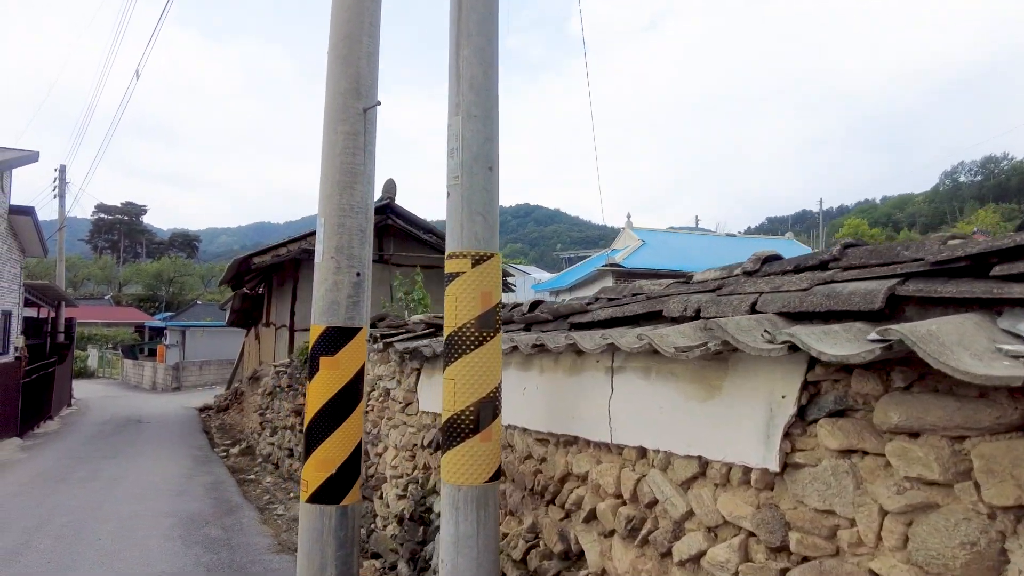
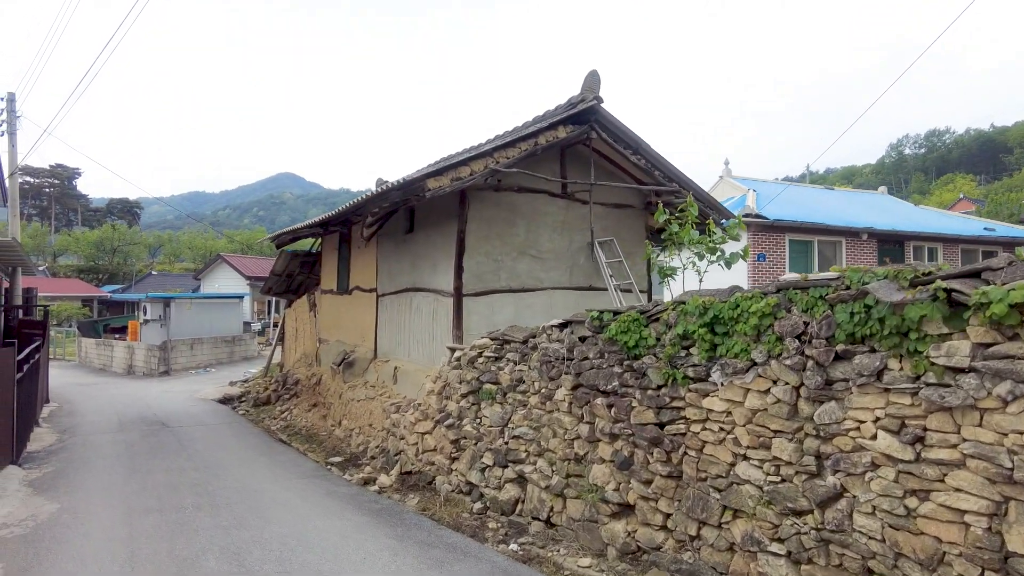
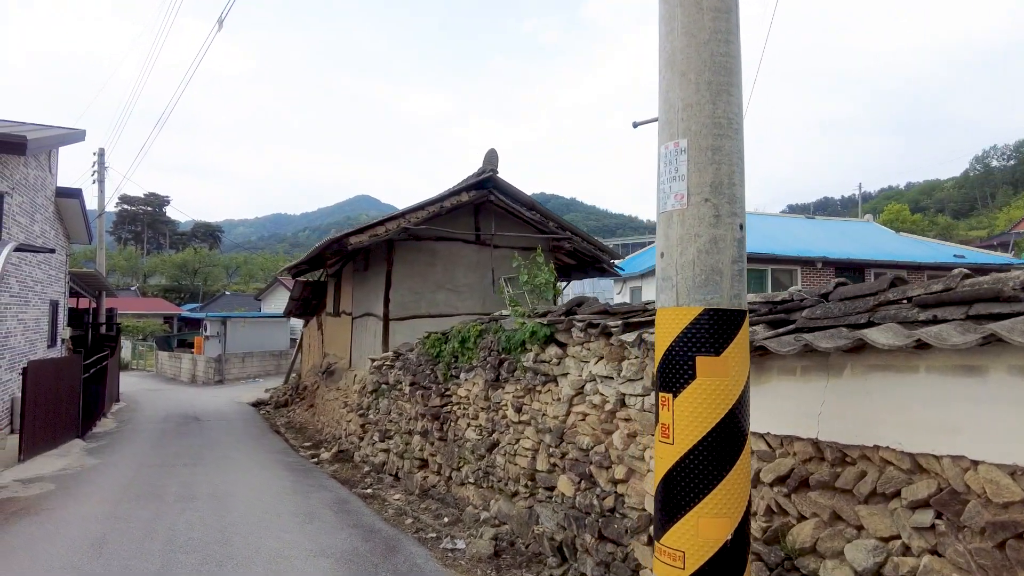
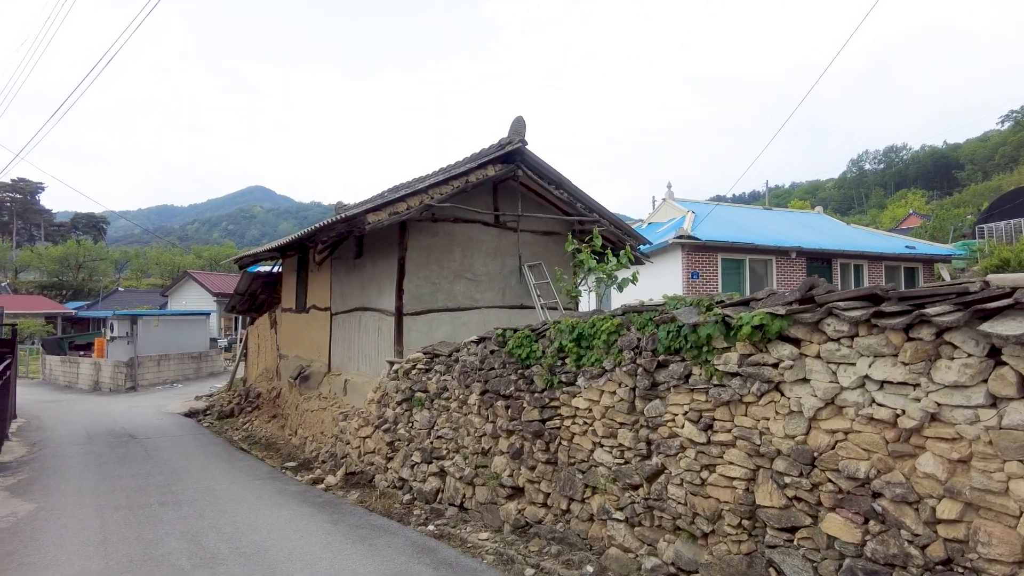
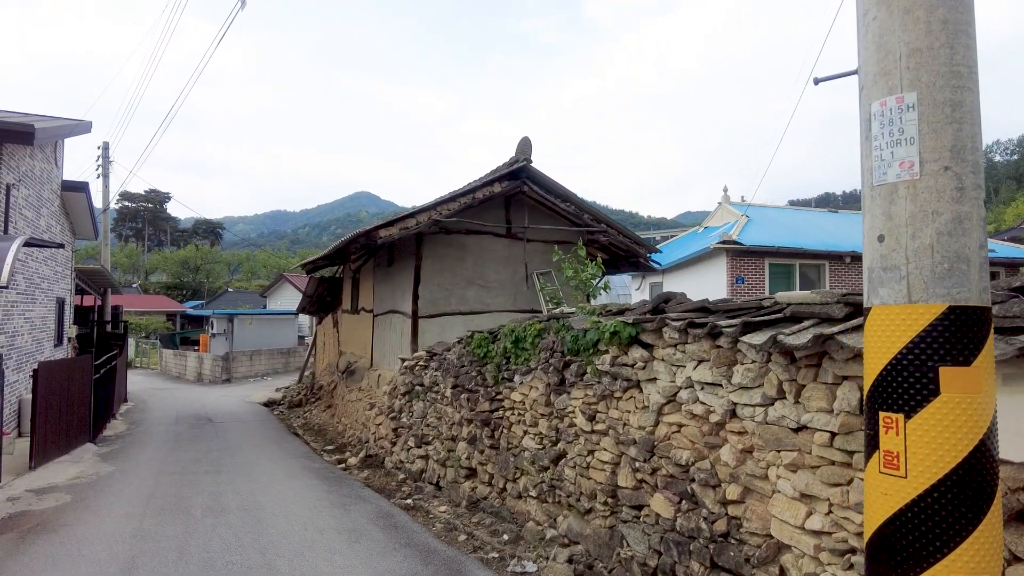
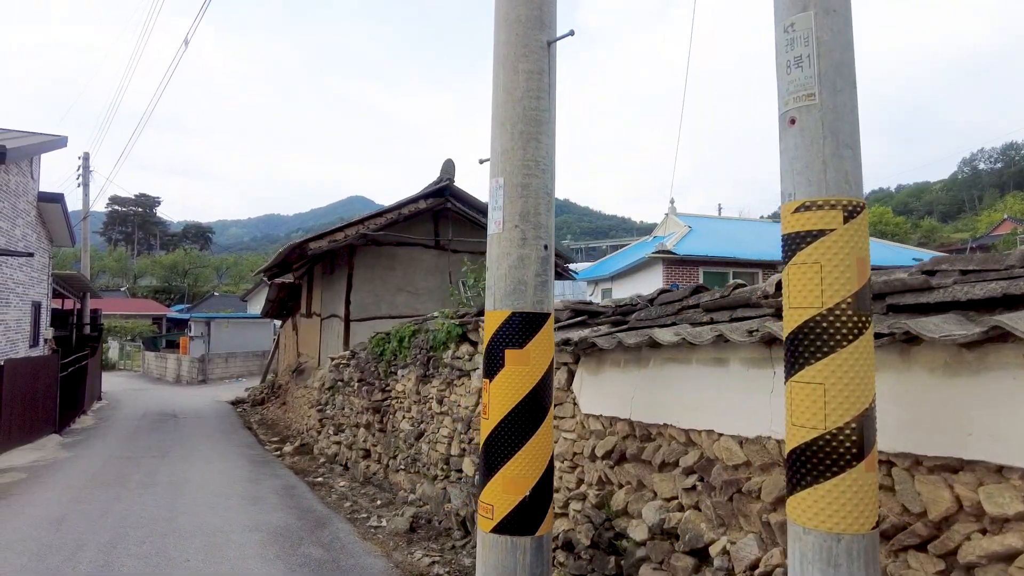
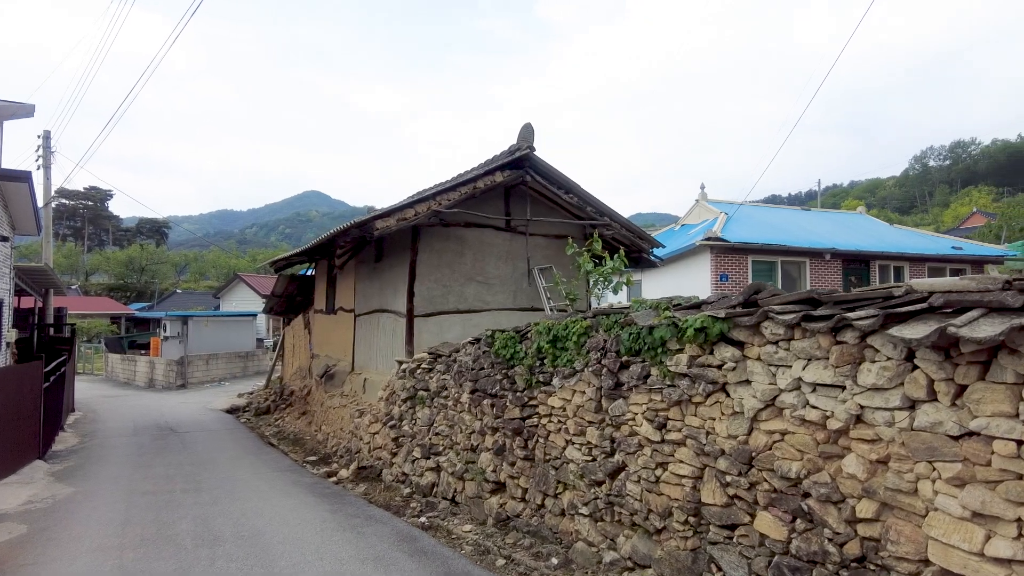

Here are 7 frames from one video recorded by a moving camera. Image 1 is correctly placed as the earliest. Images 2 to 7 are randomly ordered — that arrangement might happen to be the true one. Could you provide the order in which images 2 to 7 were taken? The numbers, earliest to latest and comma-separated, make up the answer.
6, 3, 5, 7, 4, 2
